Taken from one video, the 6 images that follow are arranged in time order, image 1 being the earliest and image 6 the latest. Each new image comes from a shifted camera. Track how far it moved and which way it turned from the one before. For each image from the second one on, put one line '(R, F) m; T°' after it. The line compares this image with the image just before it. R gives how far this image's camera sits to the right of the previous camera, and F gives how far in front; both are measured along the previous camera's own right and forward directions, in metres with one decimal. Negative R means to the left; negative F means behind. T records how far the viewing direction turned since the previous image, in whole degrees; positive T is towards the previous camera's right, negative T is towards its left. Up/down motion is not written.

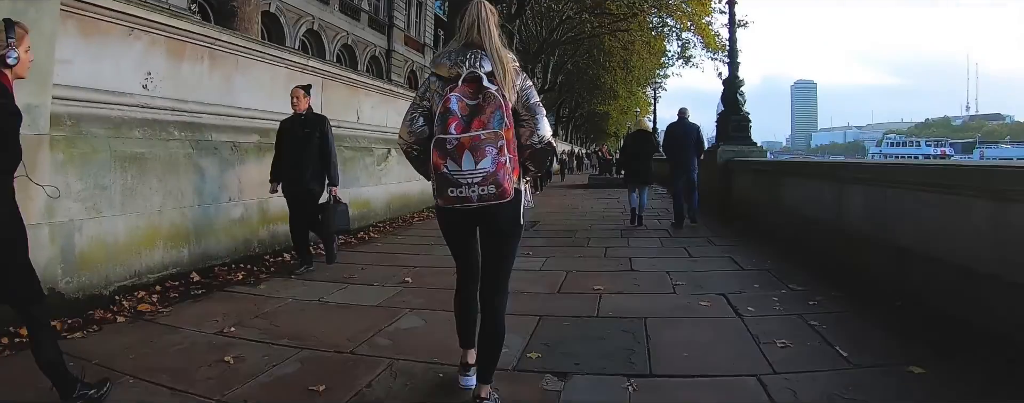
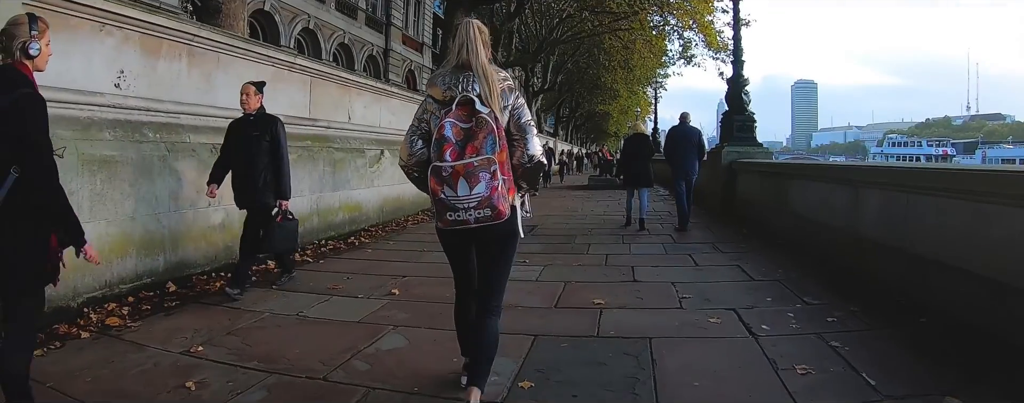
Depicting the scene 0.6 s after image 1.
(+0.1, +0.3) m; 0°
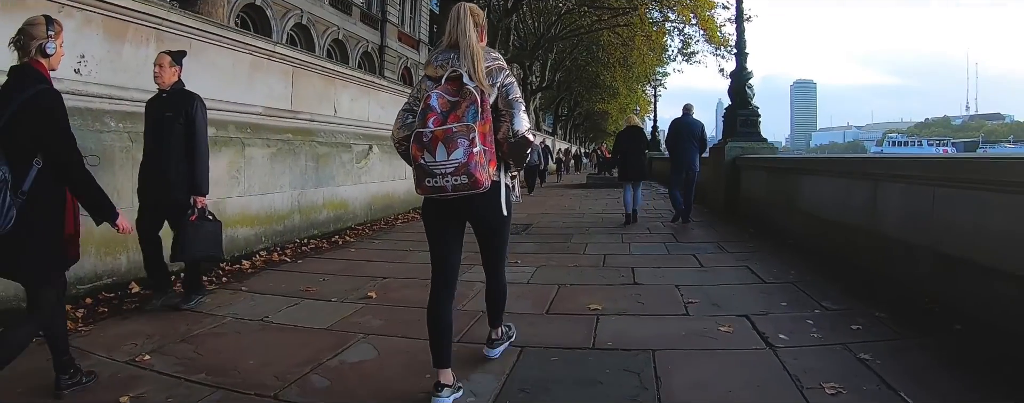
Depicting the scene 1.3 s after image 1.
(+0.1, +0.4) m; 0°
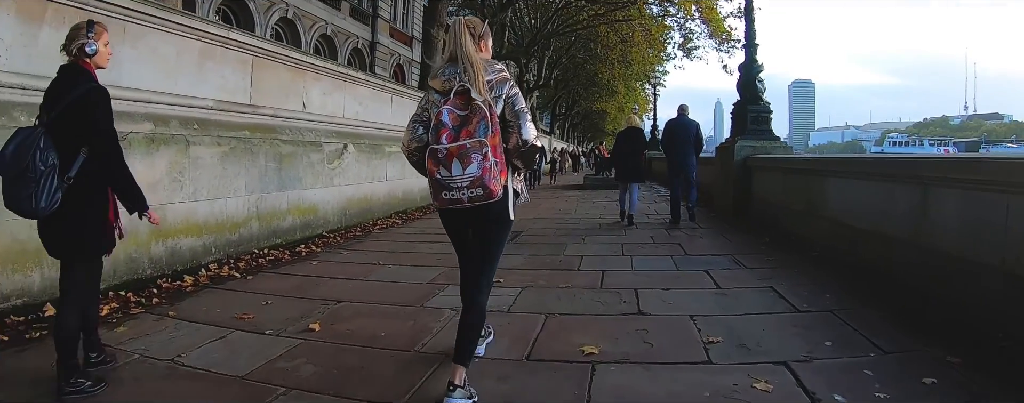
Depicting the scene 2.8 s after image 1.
(+0.1, +0.8) m; 0°
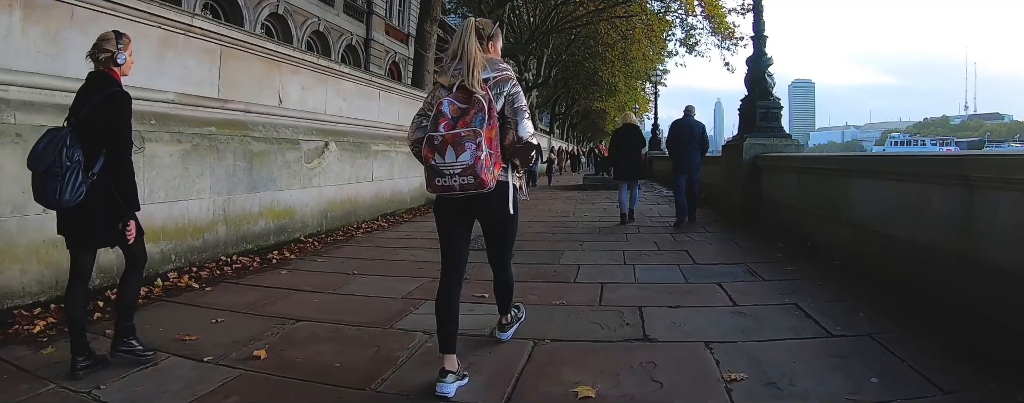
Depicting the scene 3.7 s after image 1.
(+0.1, +0.5) m; 0°
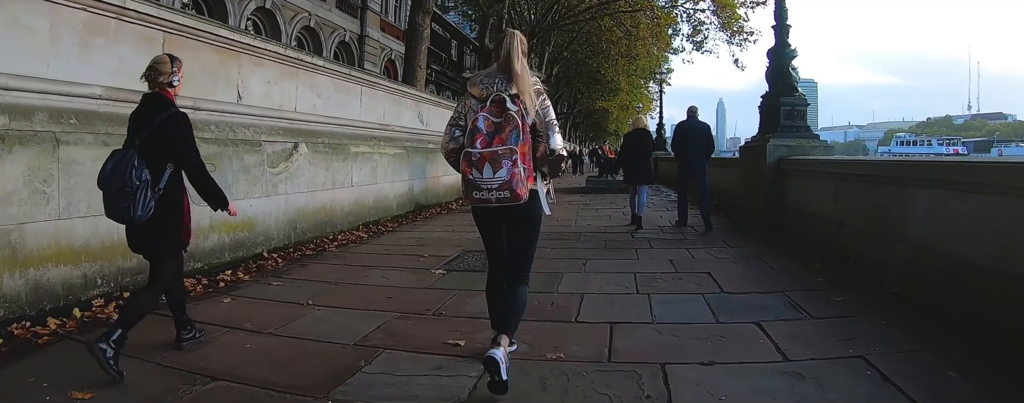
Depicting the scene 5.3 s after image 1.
(+0.1, +0.9) m; 0°
